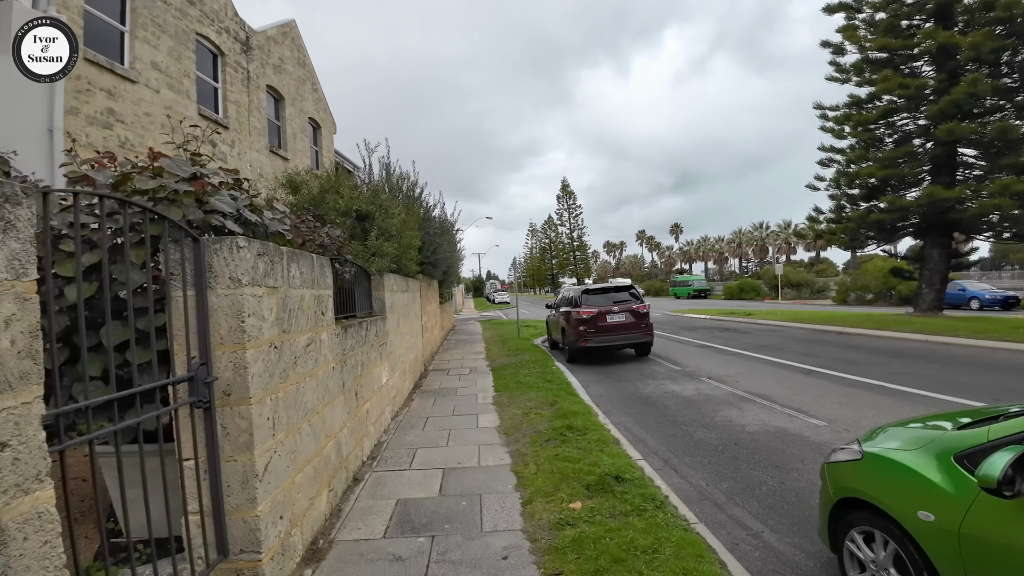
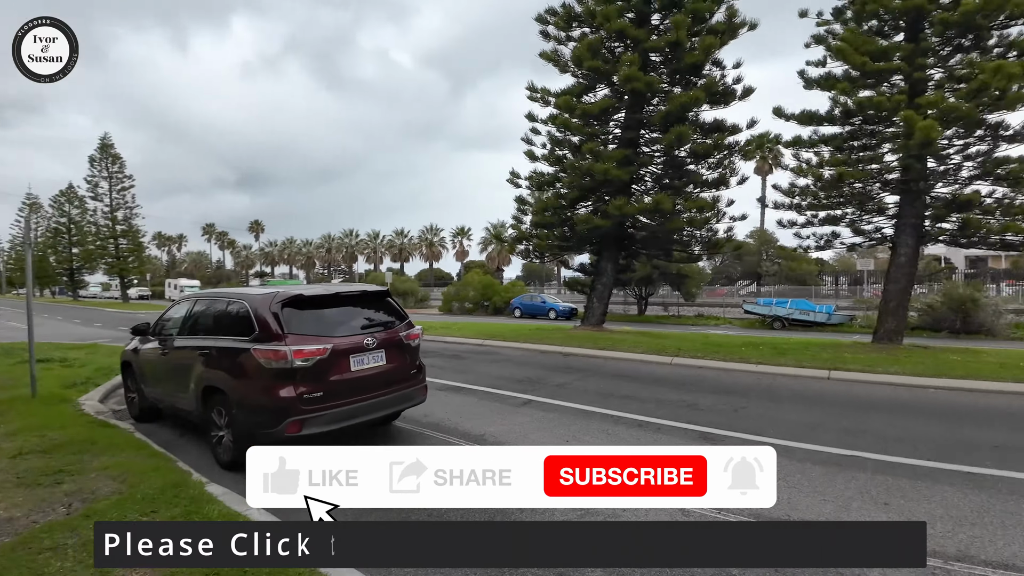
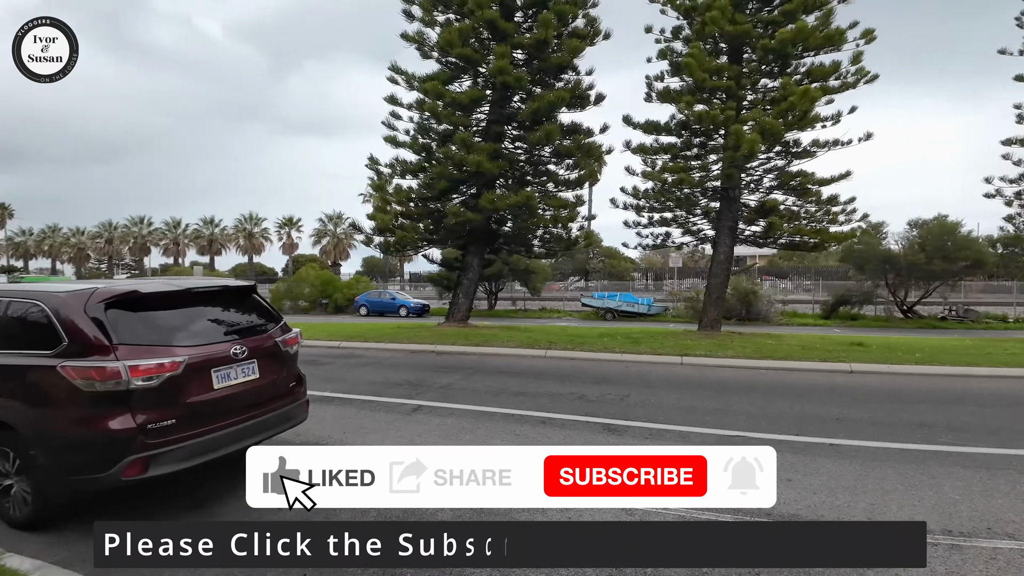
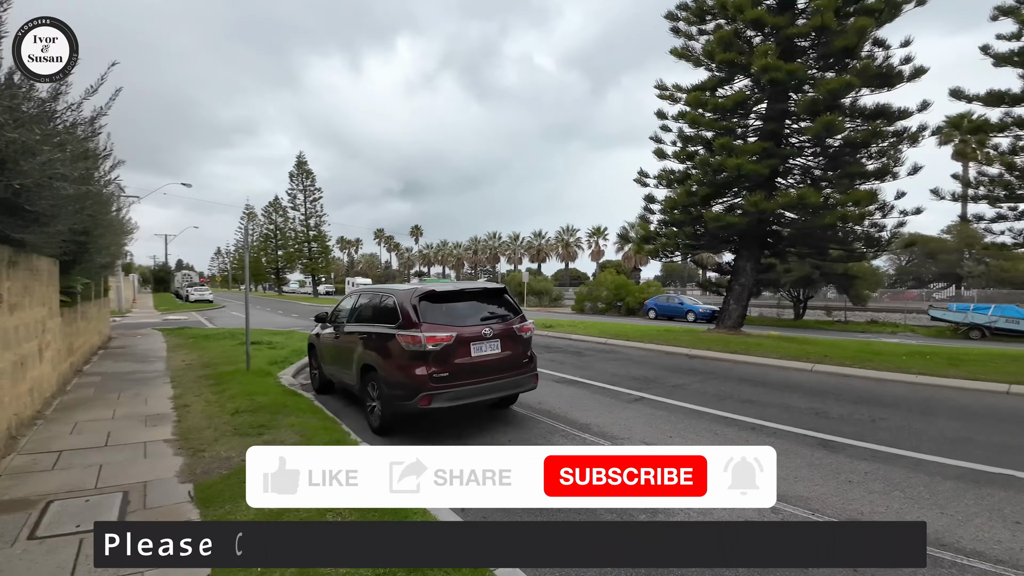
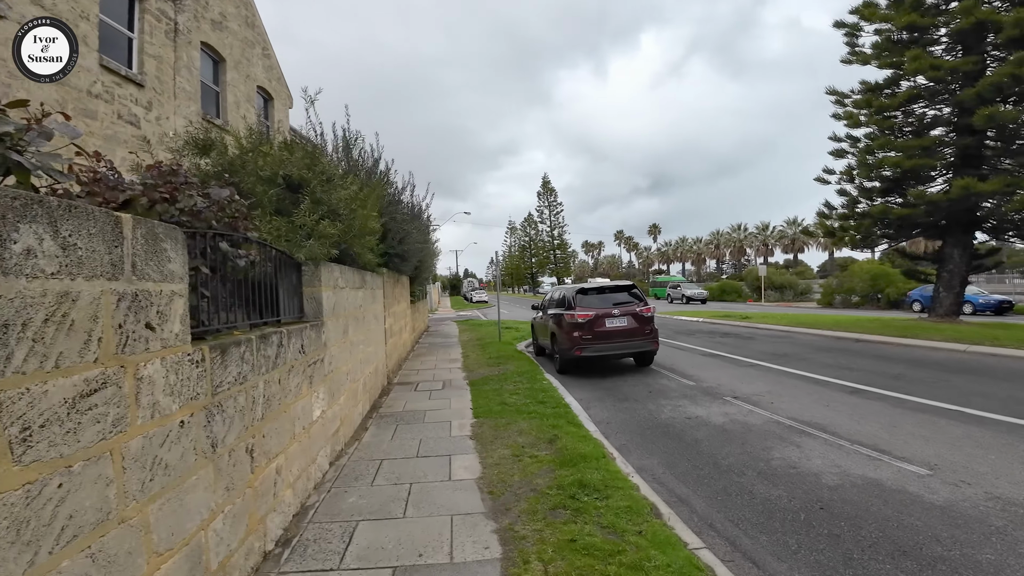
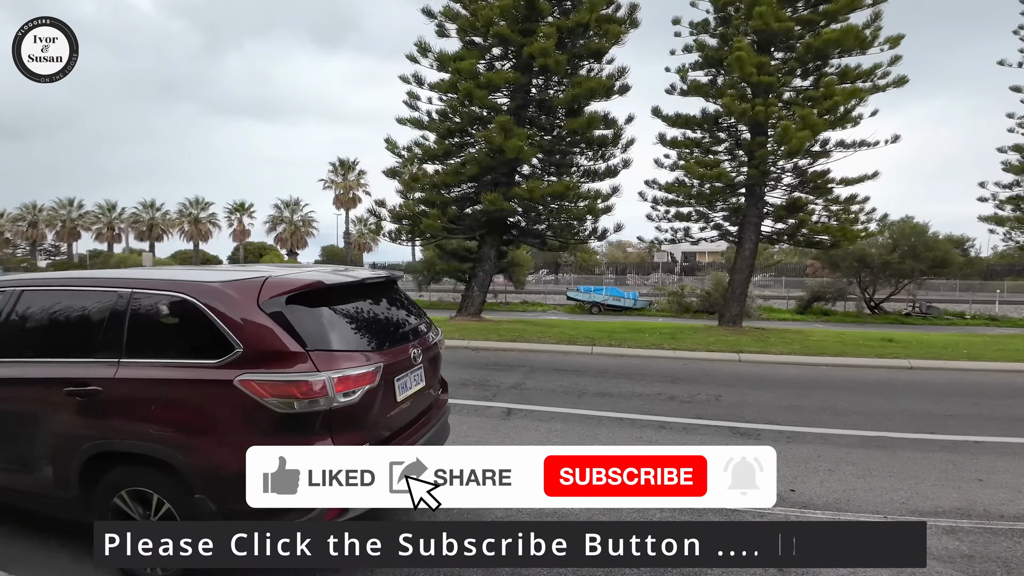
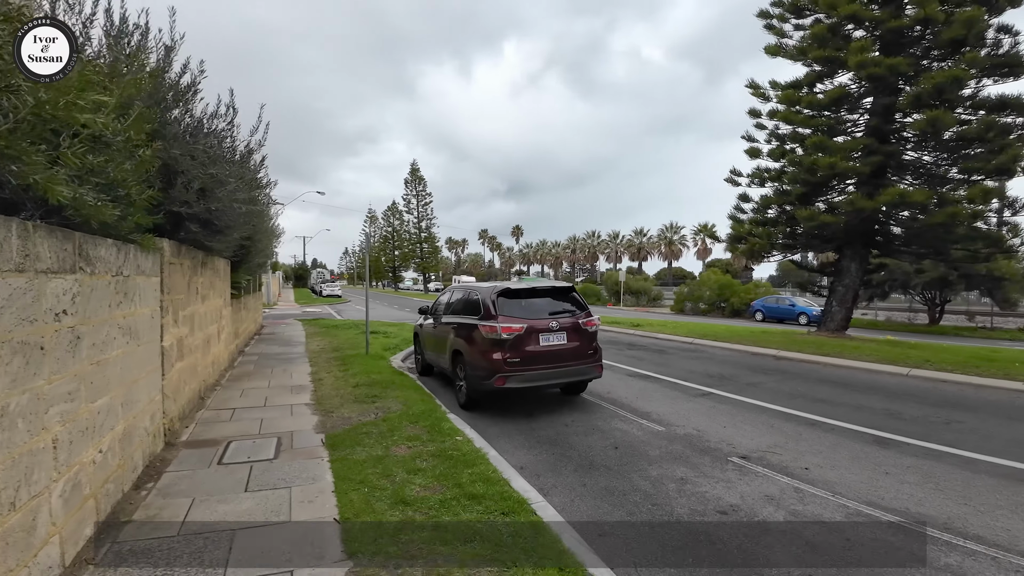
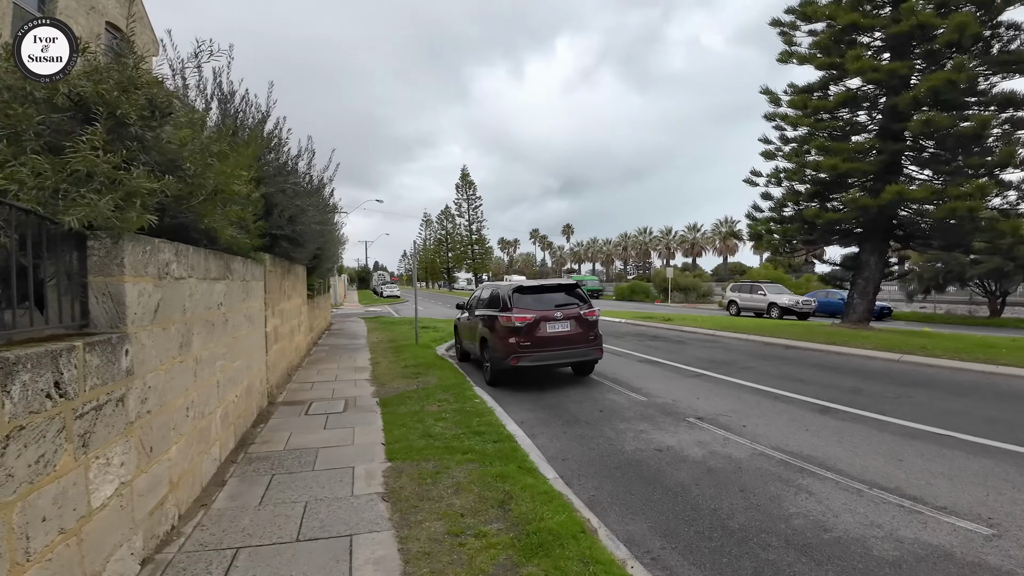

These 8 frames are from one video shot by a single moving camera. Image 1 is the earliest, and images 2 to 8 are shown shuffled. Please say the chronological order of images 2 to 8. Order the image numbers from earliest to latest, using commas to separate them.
5, 8, 7, 4, 2, 3, 6
